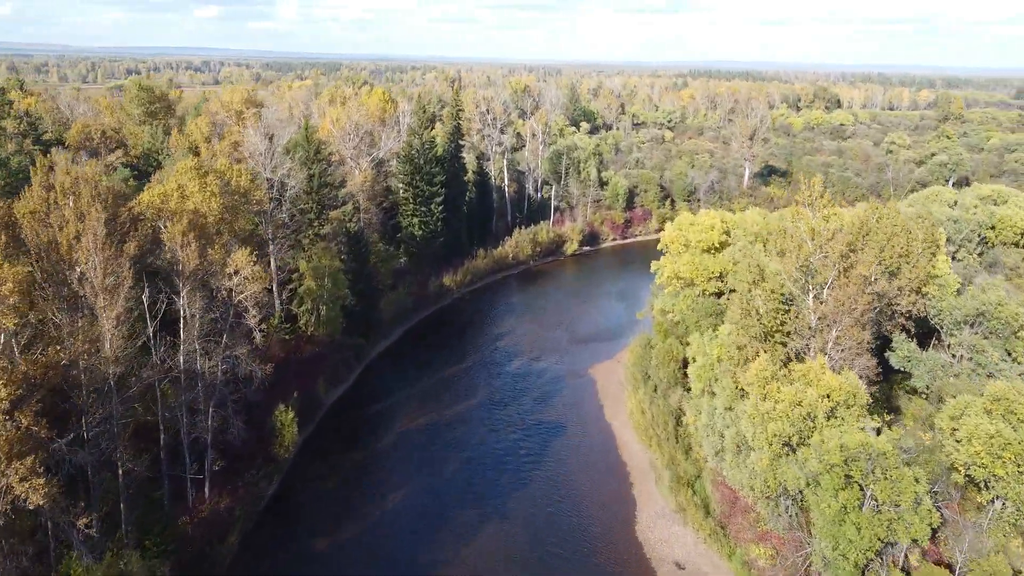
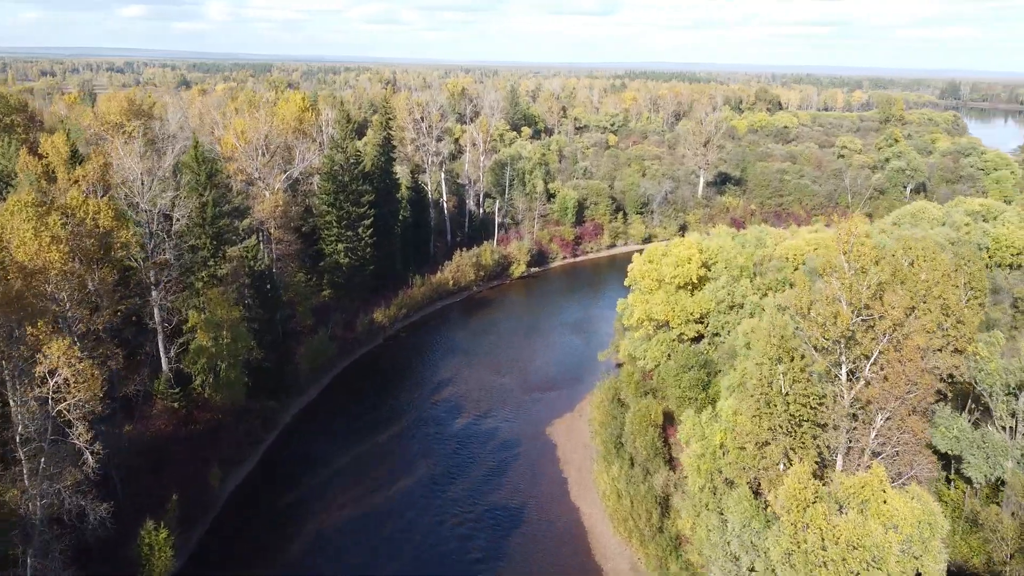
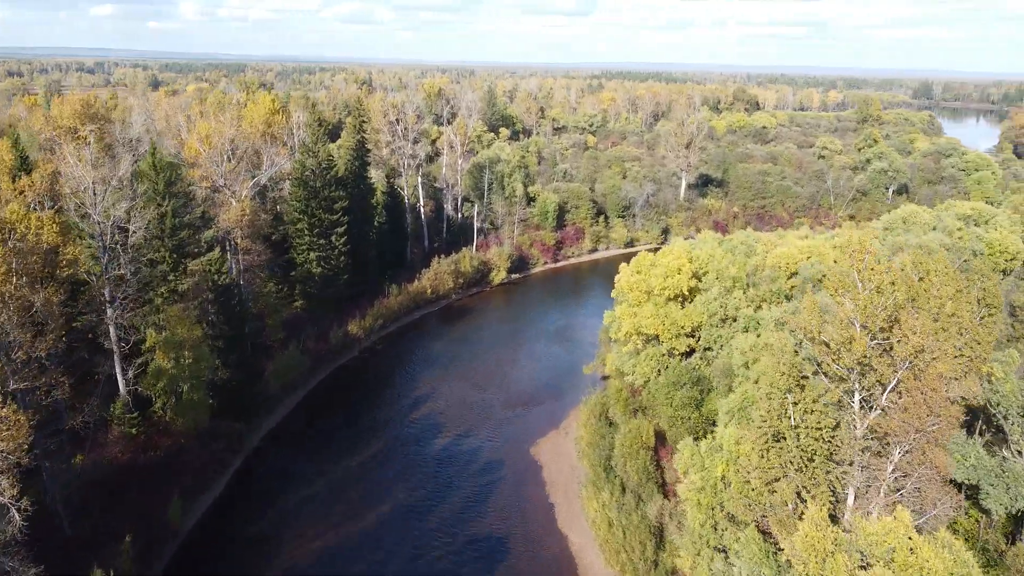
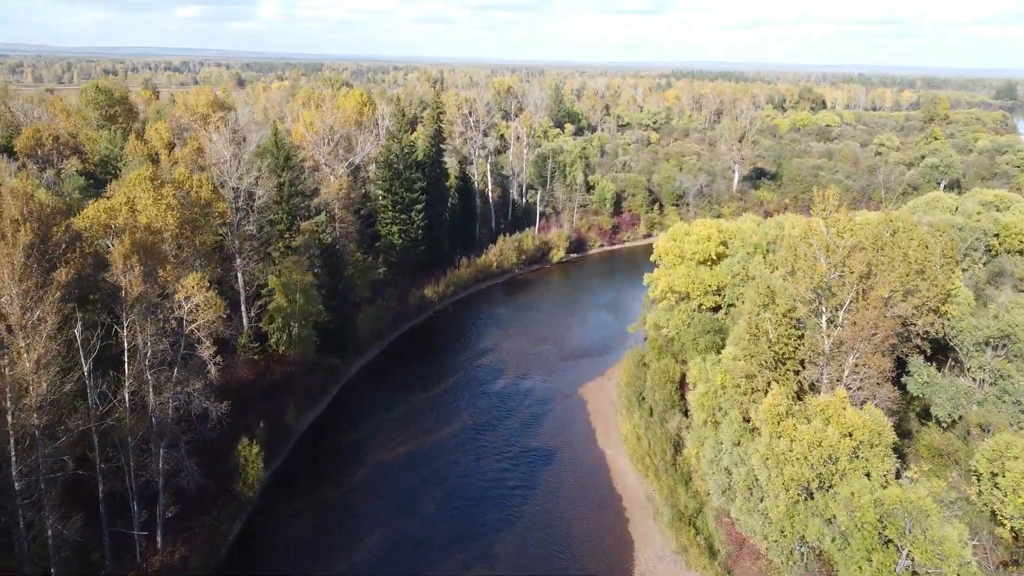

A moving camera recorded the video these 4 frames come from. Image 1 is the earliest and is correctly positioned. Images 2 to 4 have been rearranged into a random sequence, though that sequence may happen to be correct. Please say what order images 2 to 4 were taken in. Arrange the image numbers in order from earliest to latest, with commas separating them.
4, 2, 3
